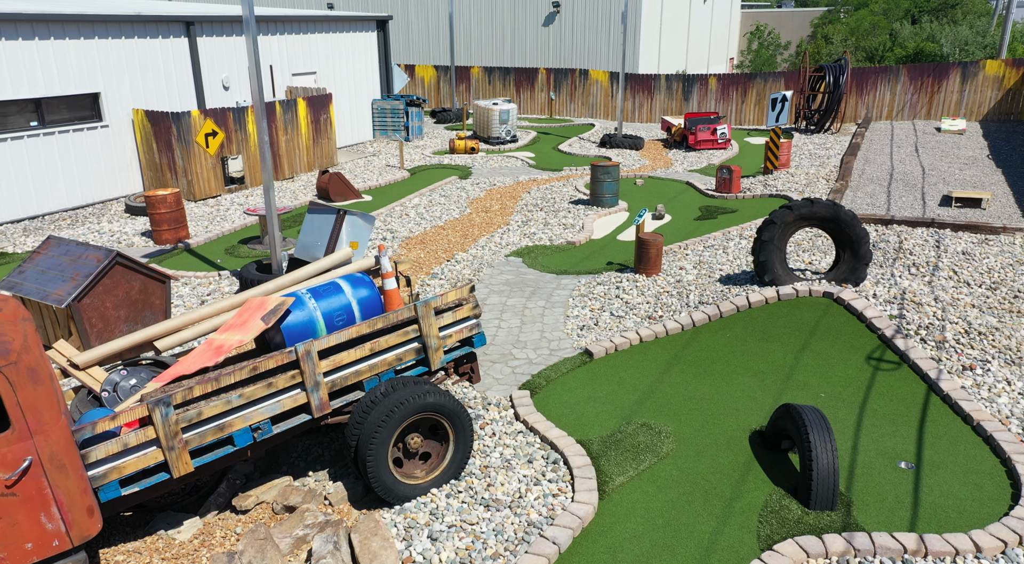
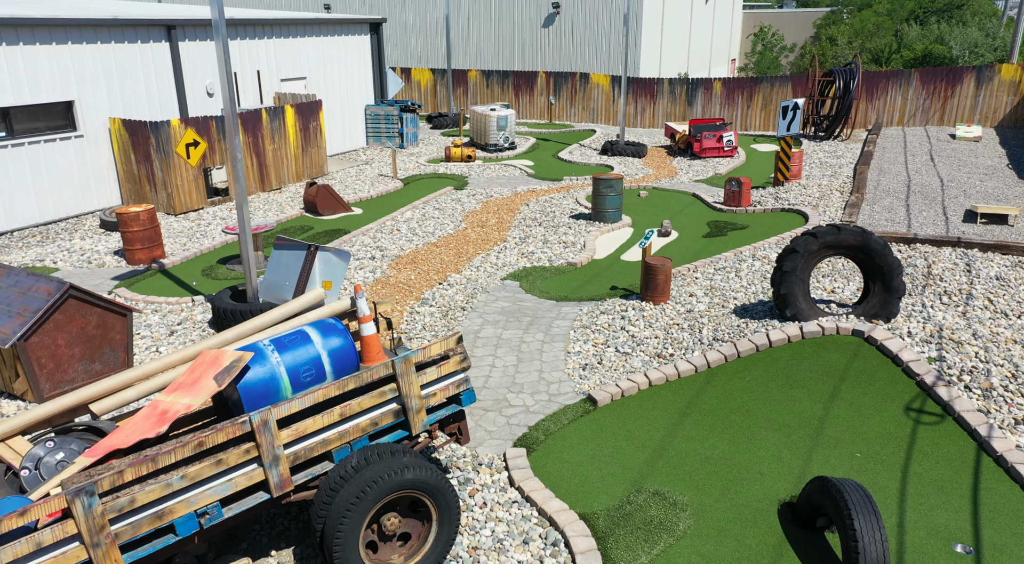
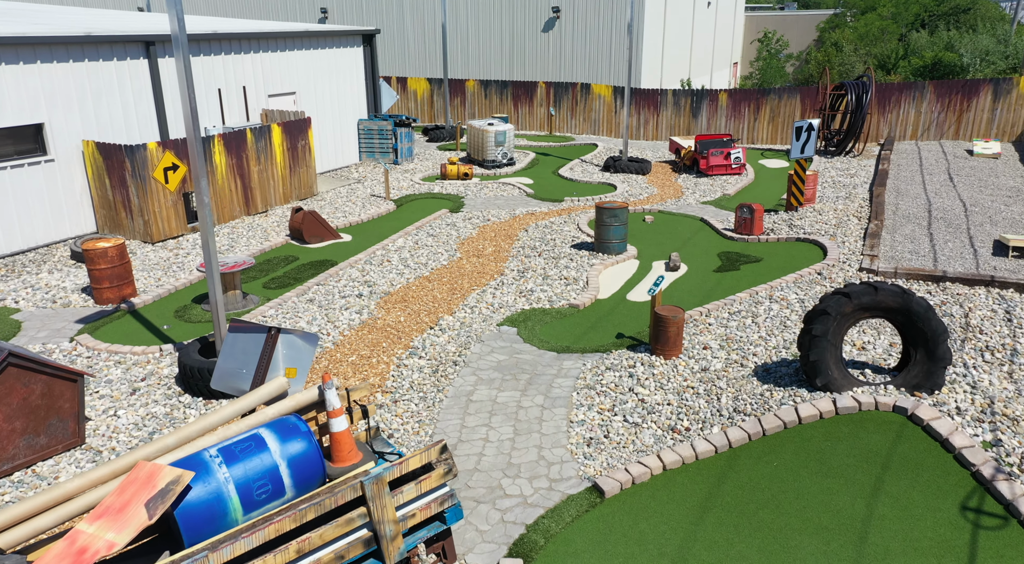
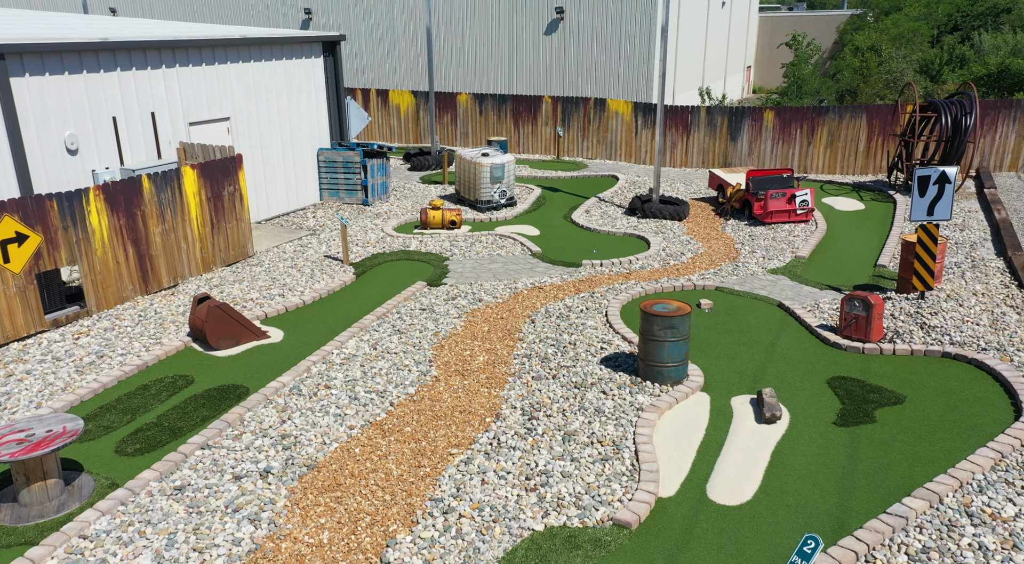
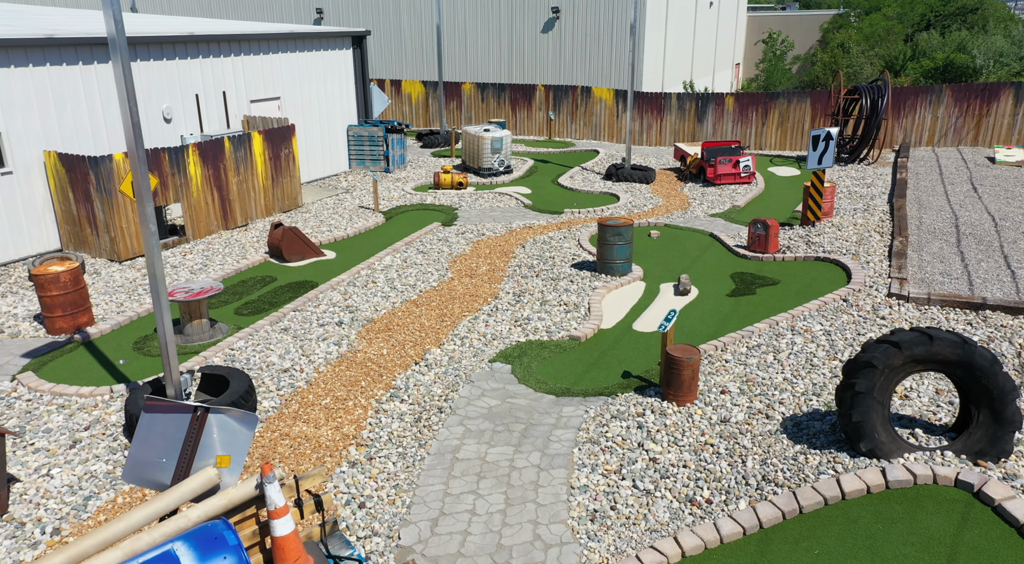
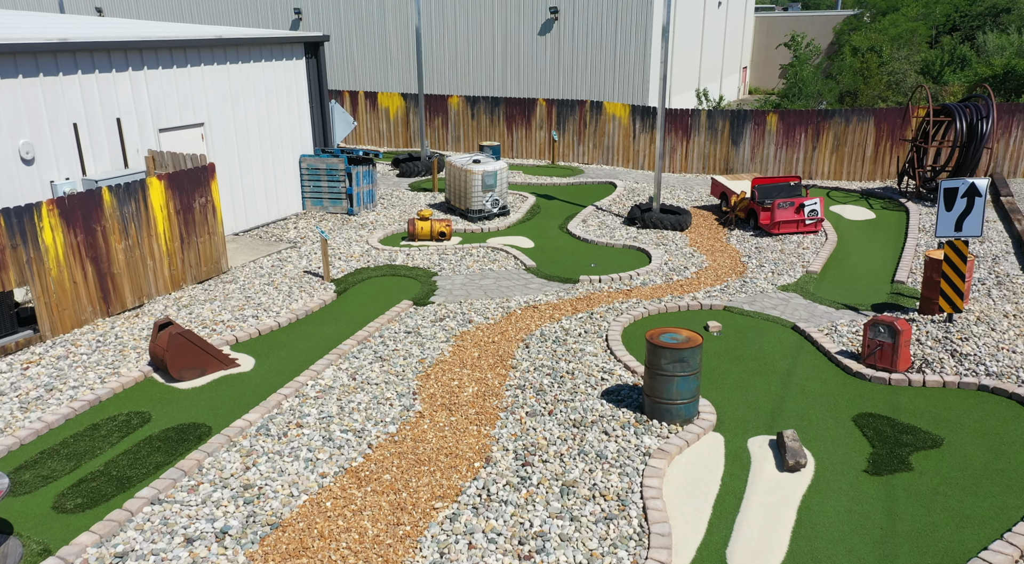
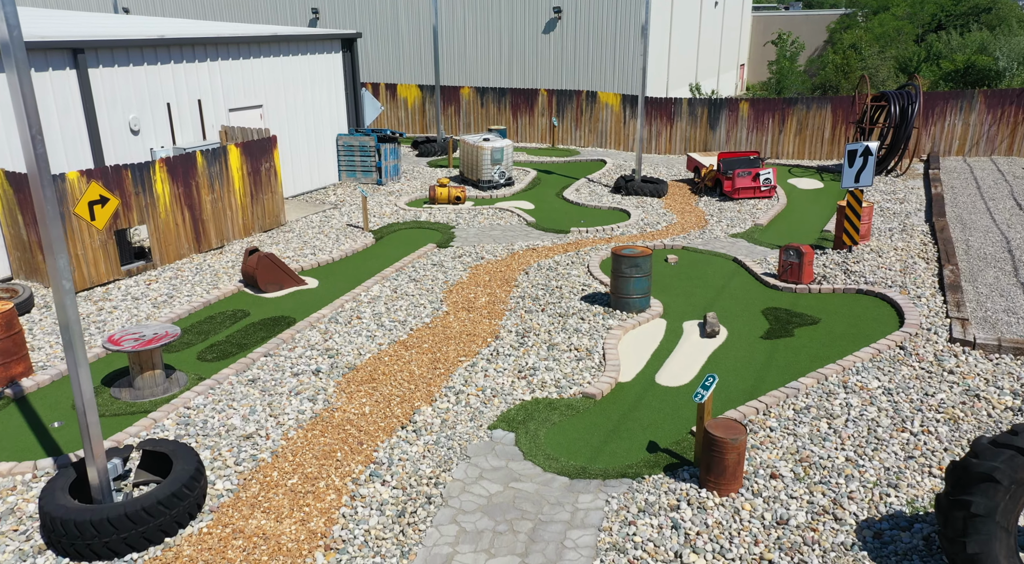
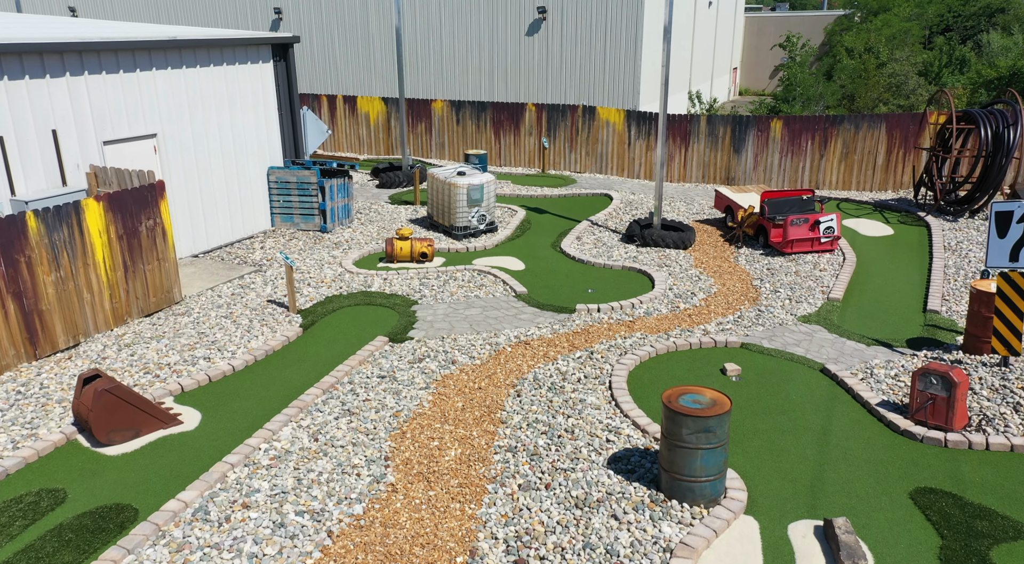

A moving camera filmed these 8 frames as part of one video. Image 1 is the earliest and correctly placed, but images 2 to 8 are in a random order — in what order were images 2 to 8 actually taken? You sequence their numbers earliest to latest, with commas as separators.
2, 3, 5, 7, 4, 6, 8
